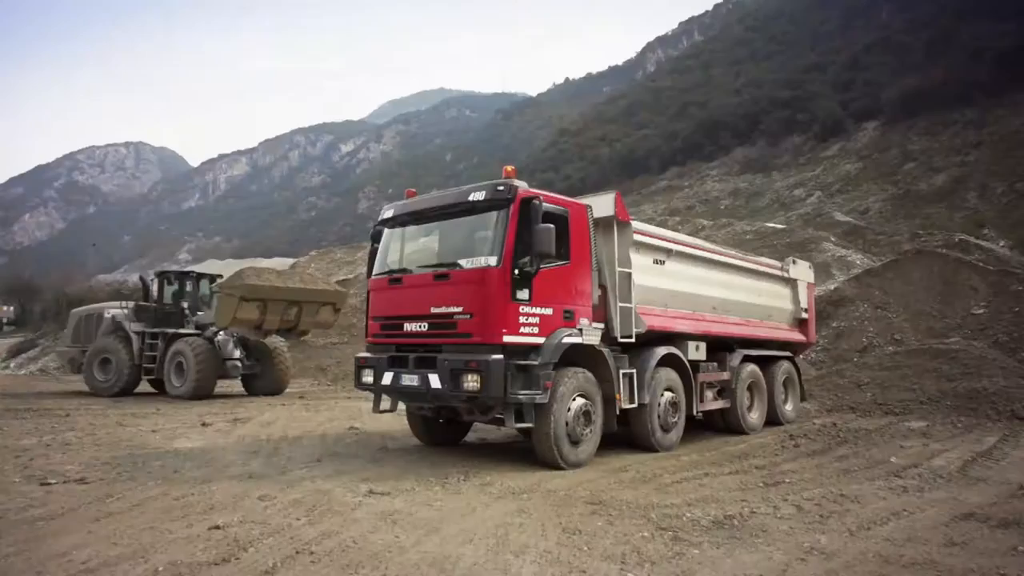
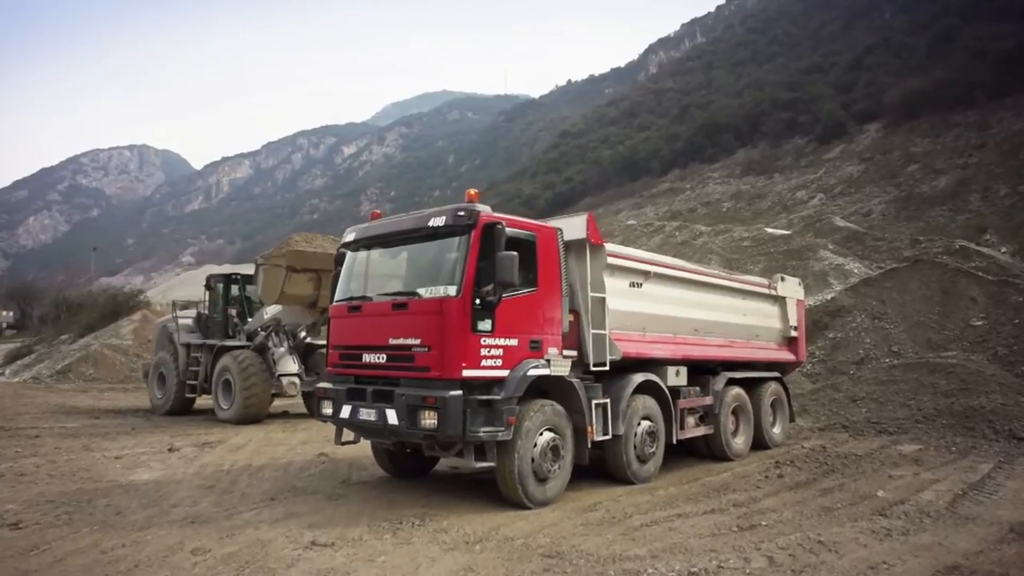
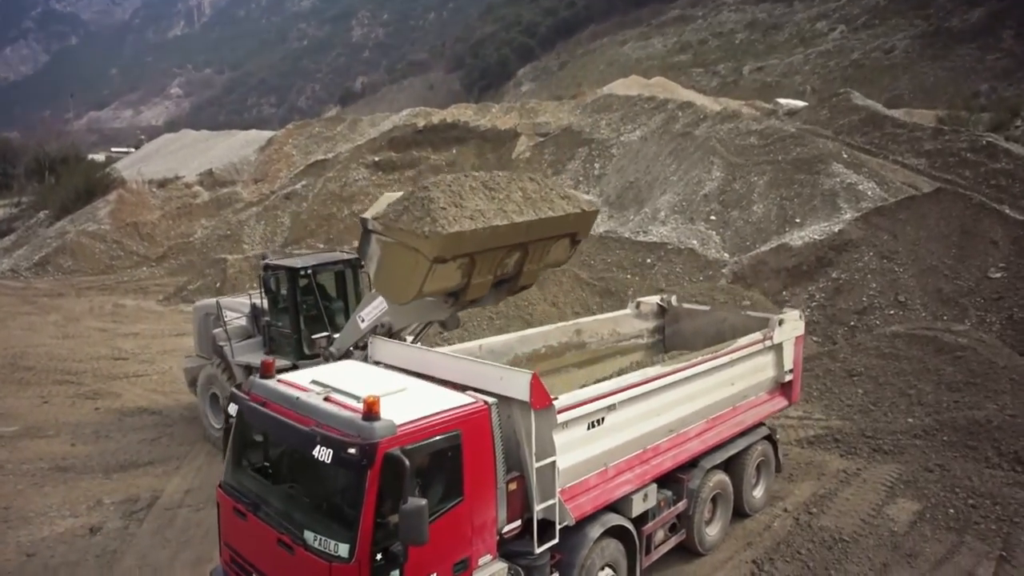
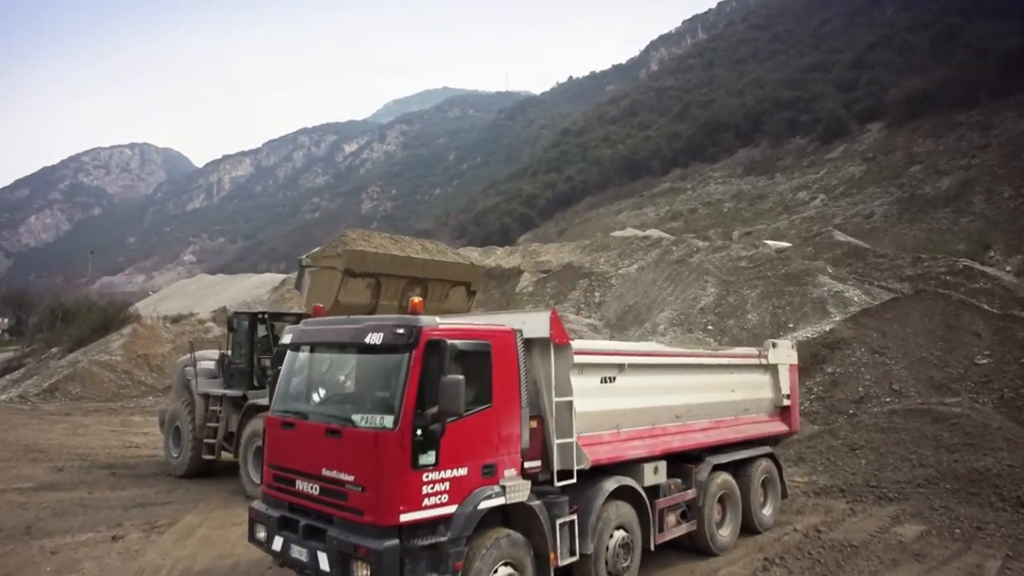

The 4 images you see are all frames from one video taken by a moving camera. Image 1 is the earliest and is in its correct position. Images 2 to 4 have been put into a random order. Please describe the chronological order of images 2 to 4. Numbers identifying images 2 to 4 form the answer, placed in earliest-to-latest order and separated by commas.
2, 4, 3
